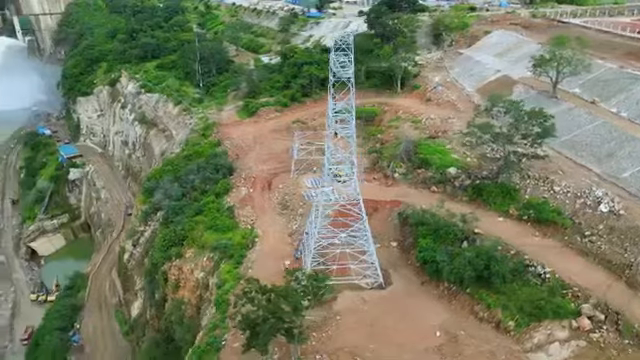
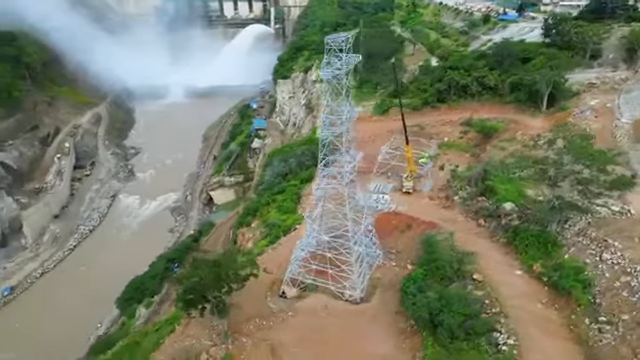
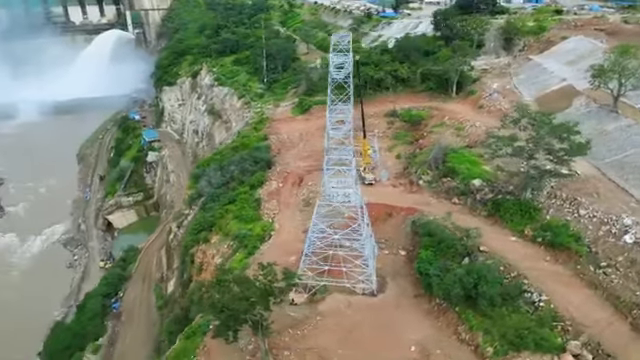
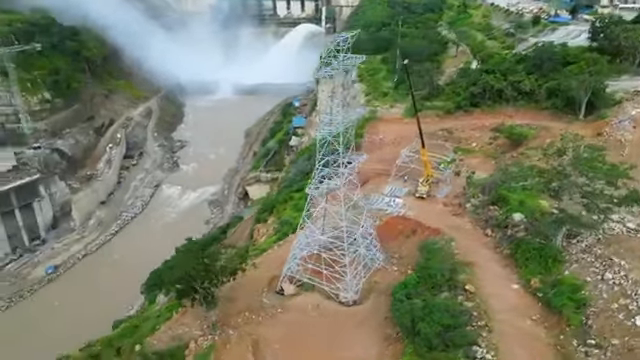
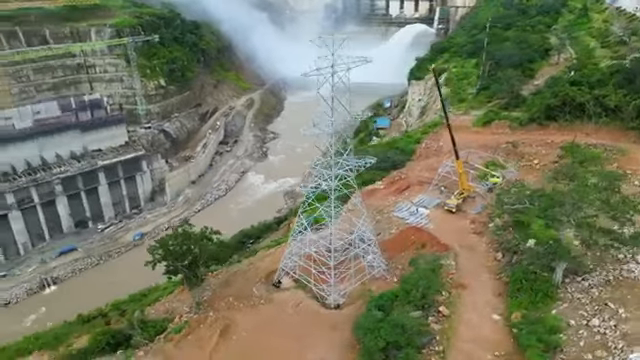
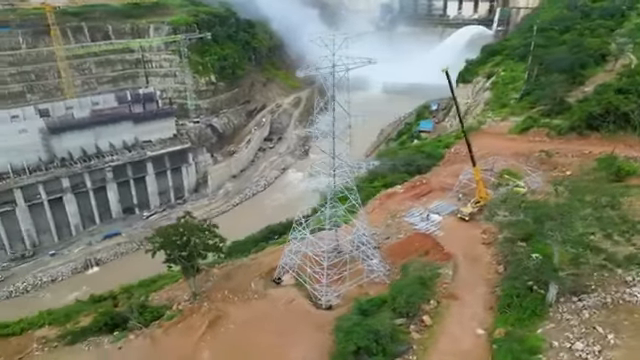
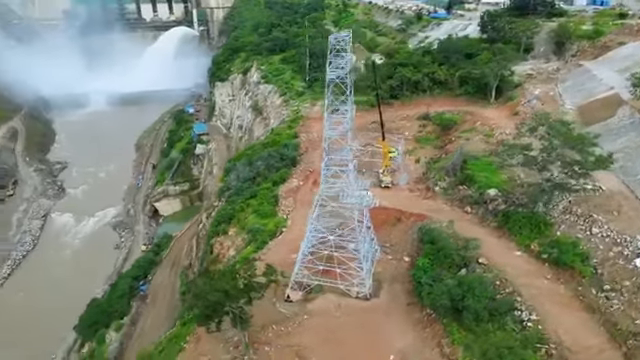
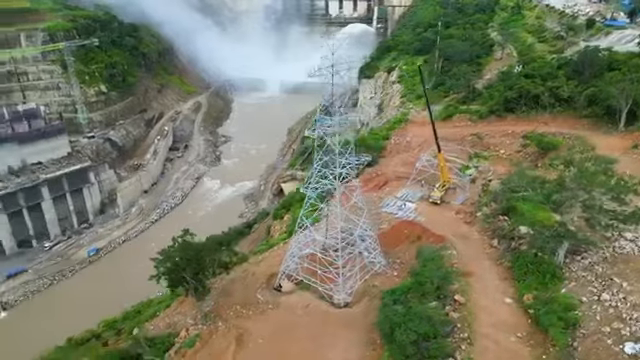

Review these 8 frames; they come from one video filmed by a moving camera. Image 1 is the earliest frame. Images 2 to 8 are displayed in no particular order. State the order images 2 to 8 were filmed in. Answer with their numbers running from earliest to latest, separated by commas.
3, 7, 2, 4, 8, 5, 6
